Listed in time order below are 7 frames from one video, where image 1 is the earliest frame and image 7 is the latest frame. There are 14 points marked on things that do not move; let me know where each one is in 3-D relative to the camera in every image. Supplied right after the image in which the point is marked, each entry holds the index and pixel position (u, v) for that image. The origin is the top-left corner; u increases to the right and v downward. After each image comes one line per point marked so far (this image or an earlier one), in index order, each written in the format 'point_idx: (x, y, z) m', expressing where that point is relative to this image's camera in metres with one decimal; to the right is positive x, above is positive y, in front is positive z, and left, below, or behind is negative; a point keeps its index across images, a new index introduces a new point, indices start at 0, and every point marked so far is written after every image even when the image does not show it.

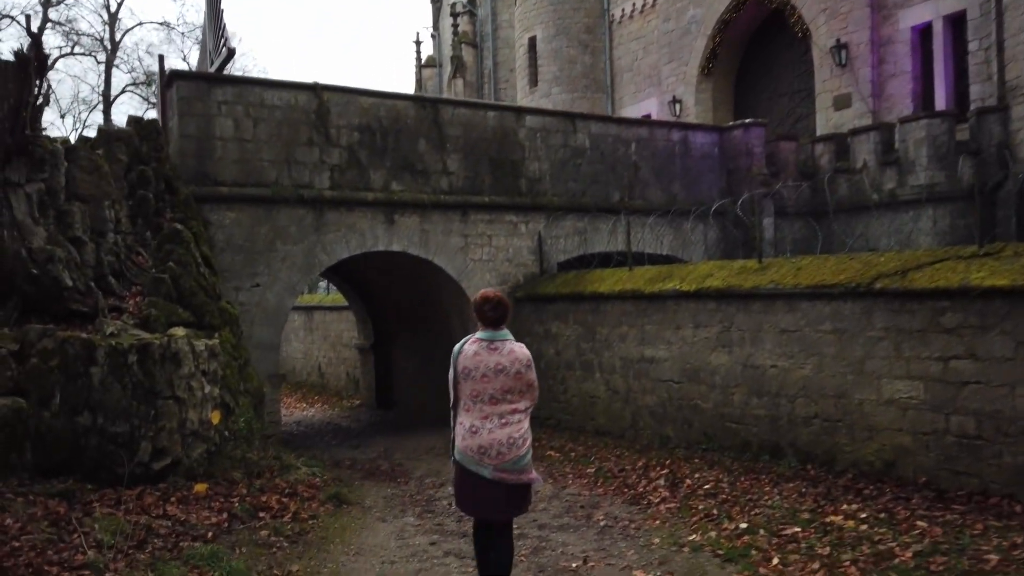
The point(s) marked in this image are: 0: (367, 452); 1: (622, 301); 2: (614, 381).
0: (-1.9, -2.1, +9.7) m
1: (+1.3, -0.2, +9.1) m
2: (+1.3, -1.2, +9.2) m
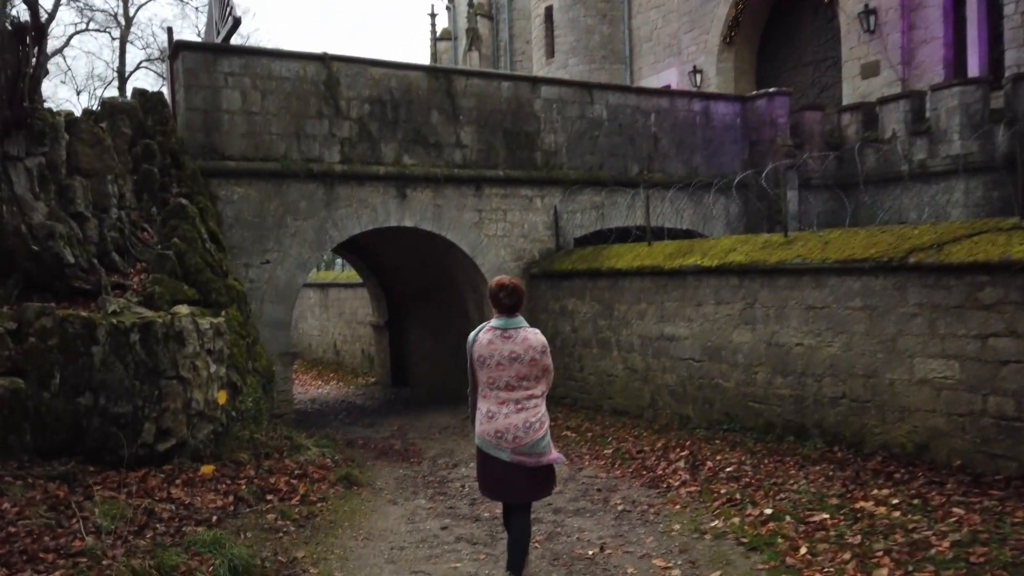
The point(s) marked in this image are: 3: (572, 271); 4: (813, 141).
0: (-1.7, -1.8, +9.5) m
1: (+1.5, +0.1, +8.8) m
2: (+1.4, -0.9, +9.0) m
3: (+0.8, +0.2, +9.9) m
4: (+4.9, +2.4, +12.1) m
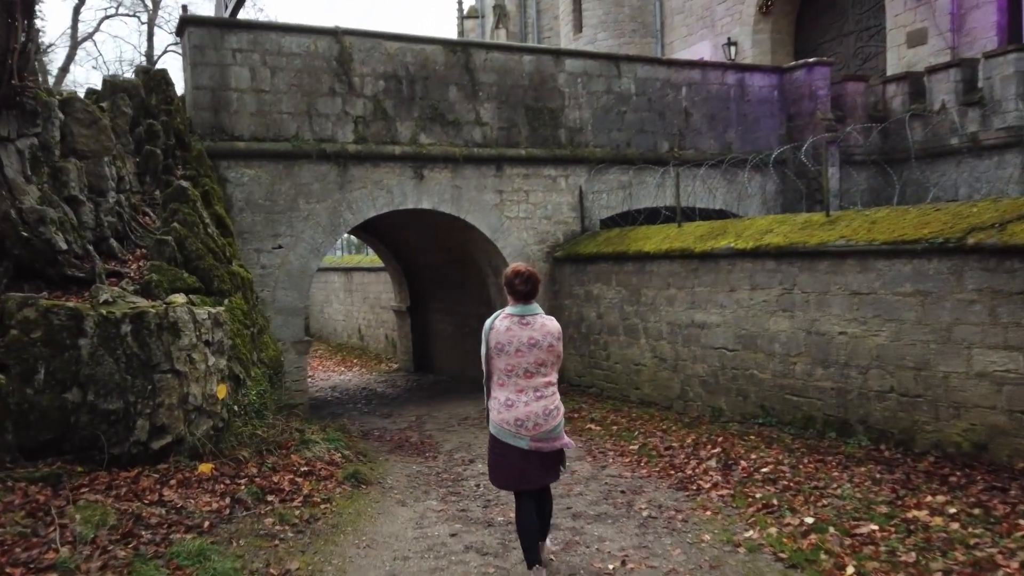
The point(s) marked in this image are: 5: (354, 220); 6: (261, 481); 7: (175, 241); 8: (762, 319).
0: (-1.4, -1.6, +9.2) m
1: (+1.7, +0.3, +8.3) m
2: (+1.7, -0.7, +8.5) m
3: (+1.1, +0.4, +9.4) m
4: (+5.2, +2.7, +11.4) m
5: (-1.9, +0.8, +9.1) m
6: (-1.8, -1.4, +5.5) m
7: (-2.8, +0.4, +6.2) m
8: (+2.4, -0.3, +7.2) m
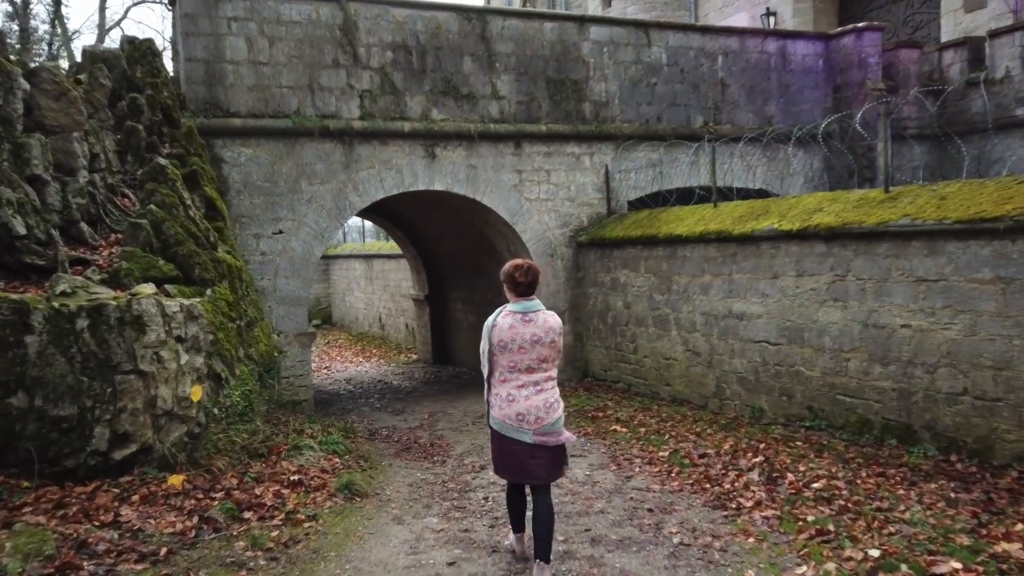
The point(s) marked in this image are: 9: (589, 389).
0: (-1.2, -1.5, +8.5) m
1: (+1.9, +0.4, +7.5) m
2: (+1.9, -0.5, +7.7) m
3: (+1.3, +0.6, +8.6) m
4: (+5.5, +2.9, +10.4) m
5: (-1.7, +1.0, +8.4) m
6: (-1.8, -1.3, +4.8) m
7: (-2.7, +0.5, +5.6) m
8: (+2.5, -0.2, +6.4) m
9: (+0.9, -1.2, +9.2) m
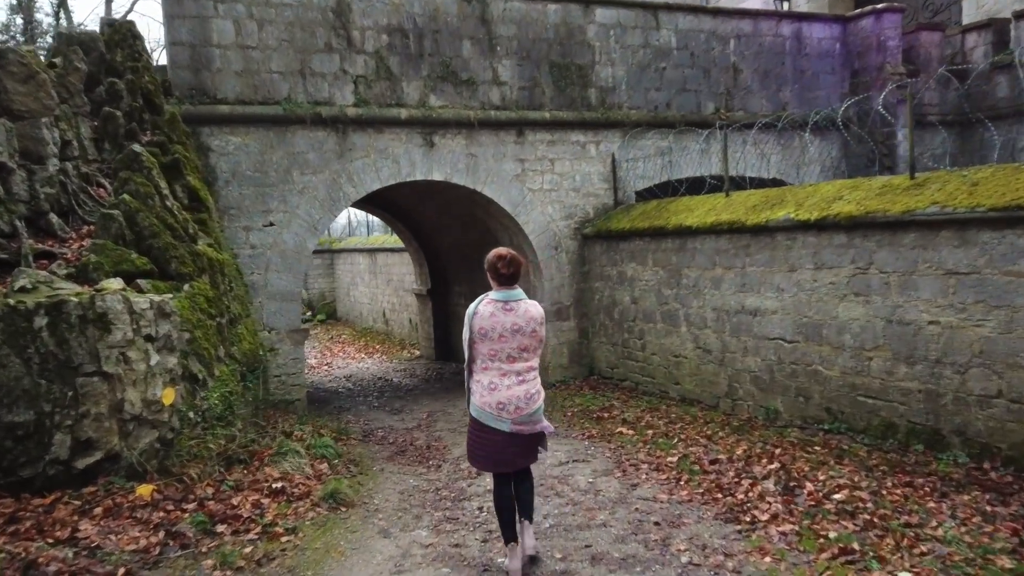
0: (-1.1, -1.4, +8.2) m
1: (+1.9, +0.5, +7.1) m
2: (+1.9, -0.5, +7.3) m
3: (+1.3, +0.6, +8.2) m
4: (+5.6, +2.9, +9.9) m
5: (-1.7, +1.0, +8.0) m
6: (-1.8, -1.3, +4.5) m
7: (-2.7, +0.5, +5.2) m
8: (+2.5, -0.1, +6.0) m
9: (+1.0, -1.2, +8.8) m
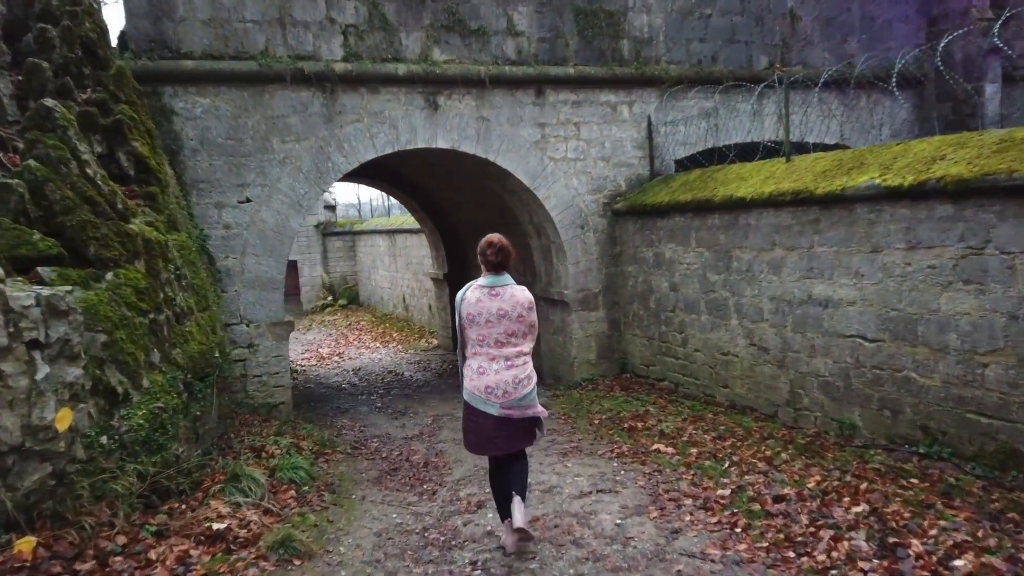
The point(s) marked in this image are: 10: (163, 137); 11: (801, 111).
0: (-1.0, -1.3, +7.1) m
1: (+2.0, +0.6, +5.8) m
2: (+2.0, -0.4, +6.1) m
3: (+1.5, +0.8, +7.0) m
4: (+5.8, +3.1, +8.4) m
5: (-1.5, +1.2, +6.9) m
6: (-1.8, -1.3, +3.4) m
7: (-2.7, +0.6, +4.2) m
8: (+2.6, 0.0, +4.7) m
9: (+1.2, -1.0, +7.6) m
10: (-2.9, +1.3, +6.3) m
11: (+3.3, +2.0, +8.5) m
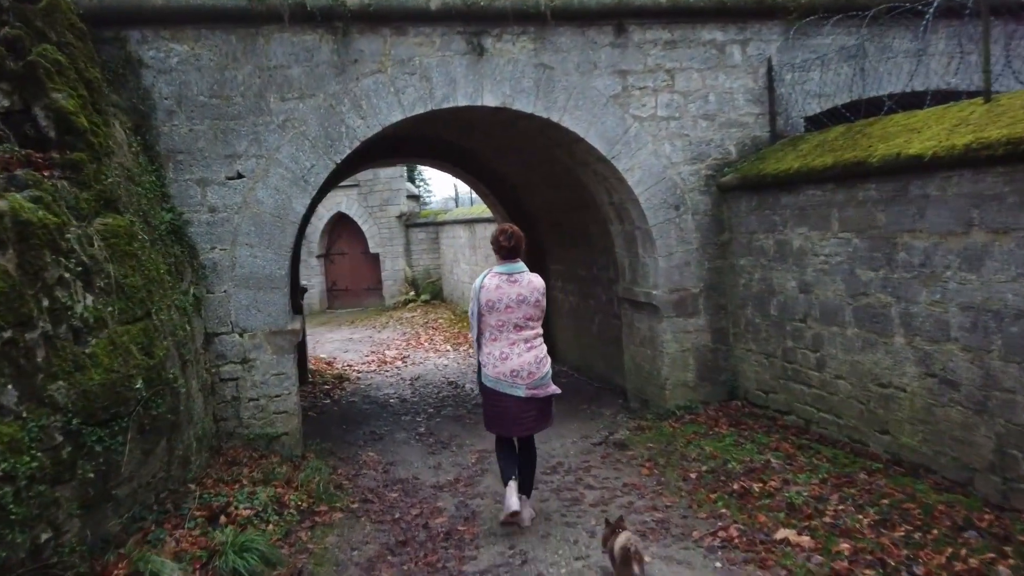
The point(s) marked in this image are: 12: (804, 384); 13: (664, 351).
0: (-0.5, -1.3, +5.5) m
1: (+2.3, +0.6, +3.7) m
2: (+2.3, -0.4, +4.0) m
3: (+1.9, +0.8, +5.0) m
4: (+6.4, +3.1, +5.8) m
5: (-1.1, +1.2, +5.3) m
6: (-1.8, -1.3, +2.0) m
7: (-2.6, +0.5, +2.8) m
8: (+2.7, -0.1, +2.6) m
9: (+1.7, -1.0, +5.7) m
10: (-2.5, +1.3, +4.9) m
11: (+3.9, +2.0, +6.2) m
12: (+2.1, -0.7, +5.2) m
13: (+1.2, -0.5, +6.1) m
